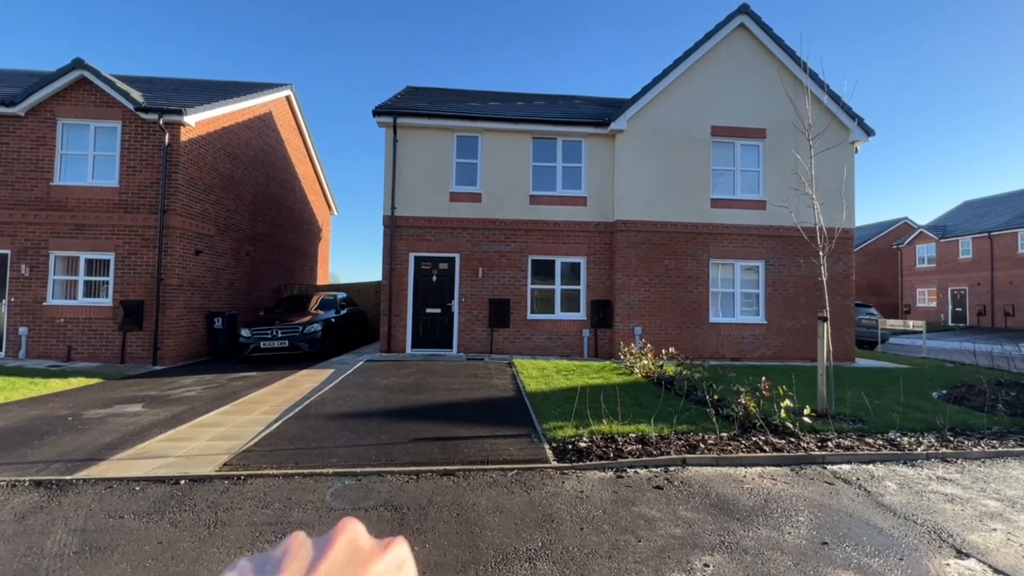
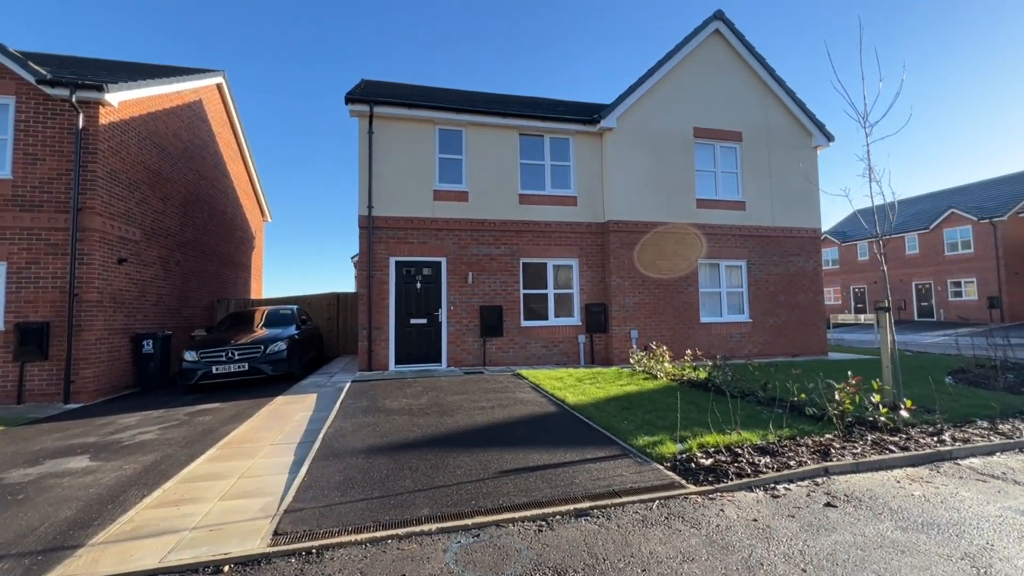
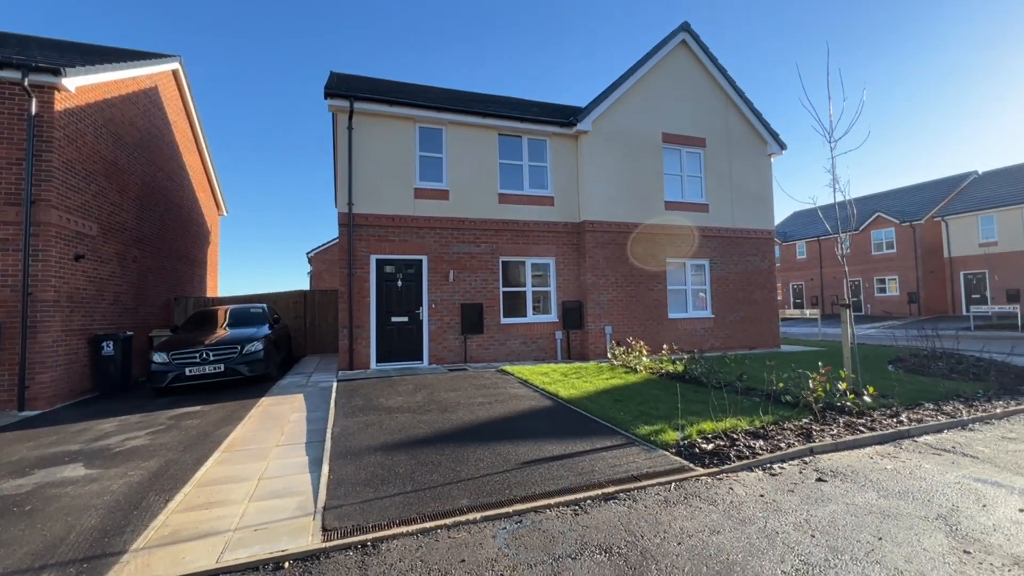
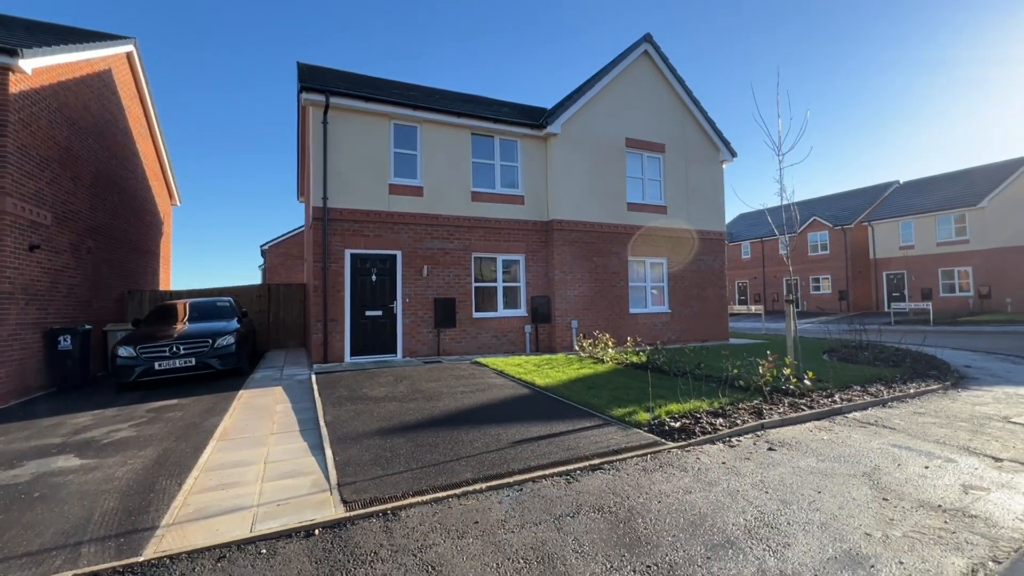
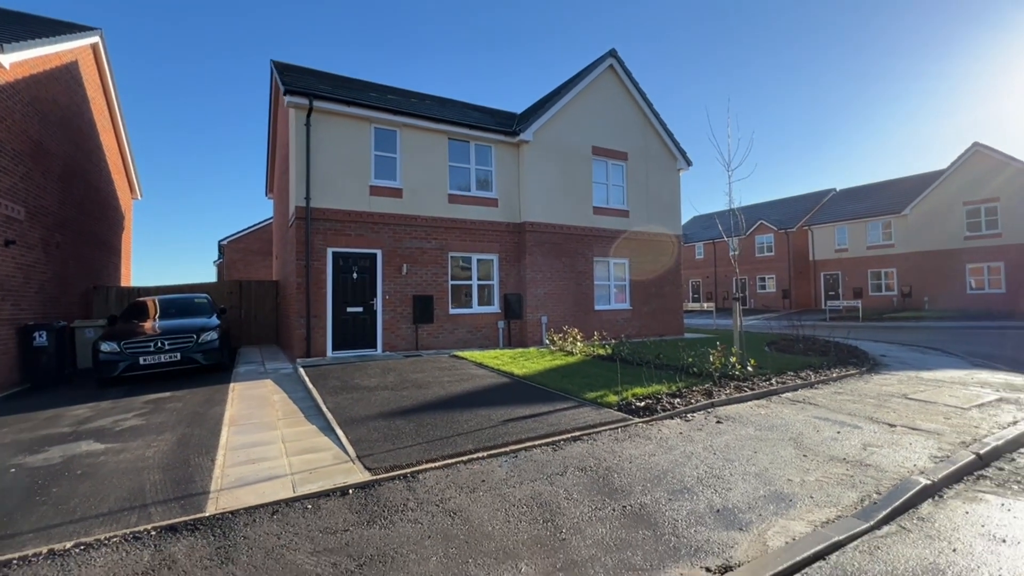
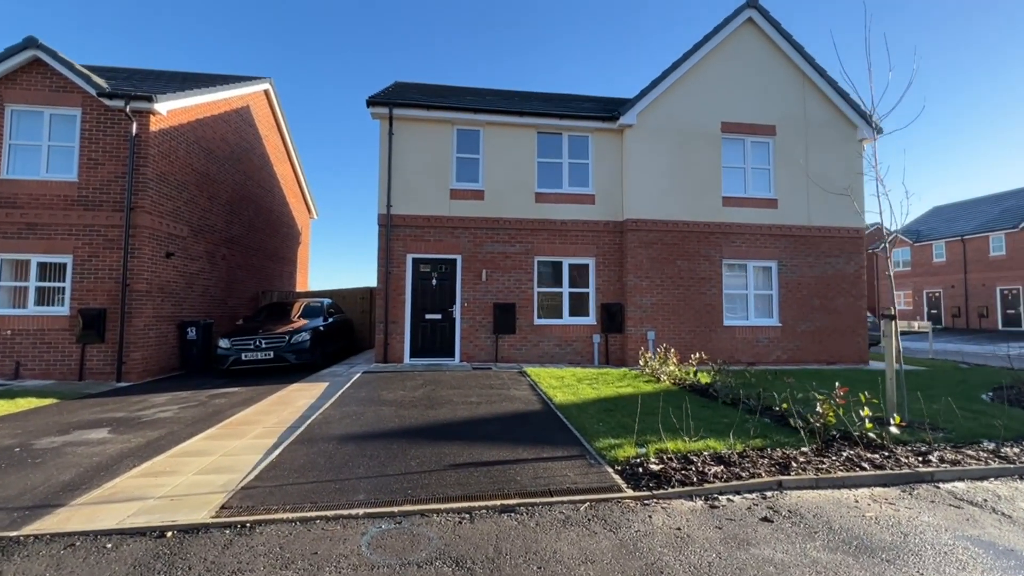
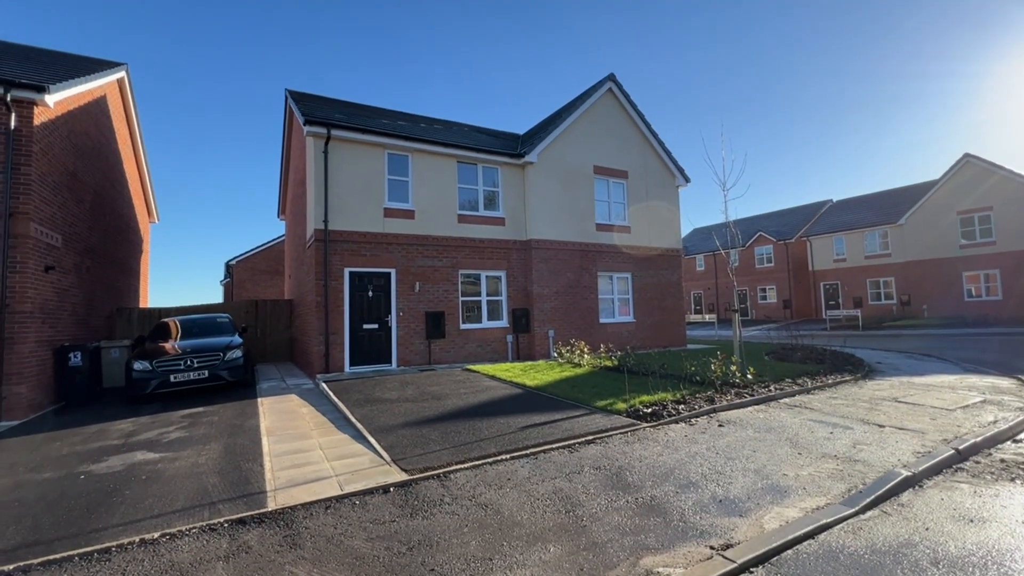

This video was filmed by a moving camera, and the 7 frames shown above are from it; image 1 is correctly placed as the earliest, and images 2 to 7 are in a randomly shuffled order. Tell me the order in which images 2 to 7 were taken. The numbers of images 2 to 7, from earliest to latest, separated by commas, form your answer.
6, 2, 3, 4, 5, 7
